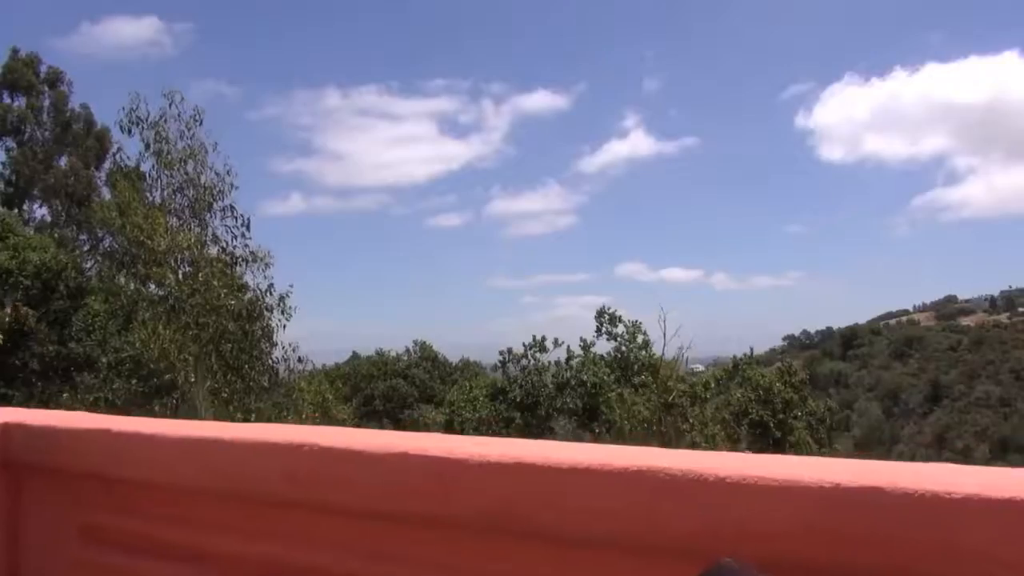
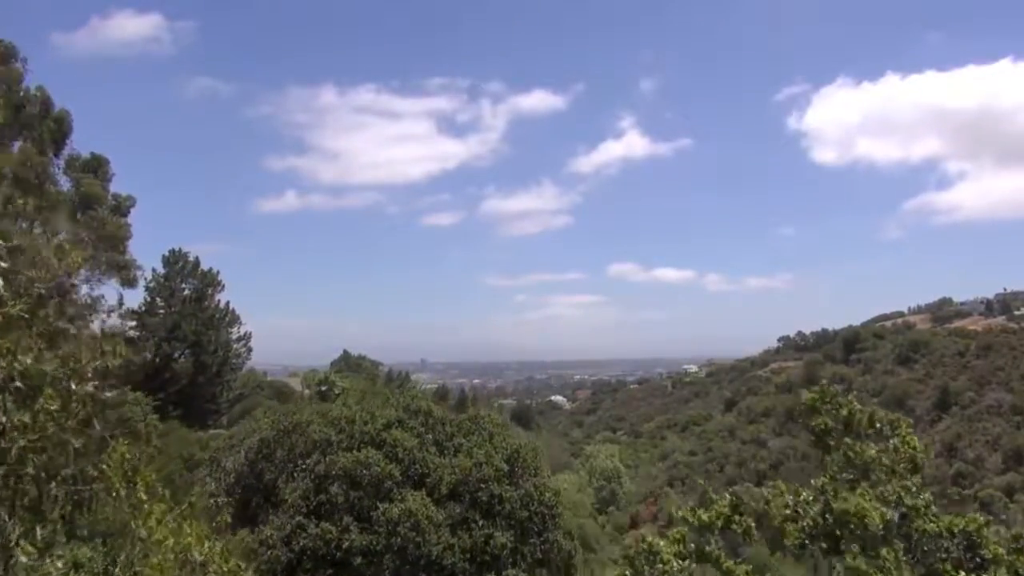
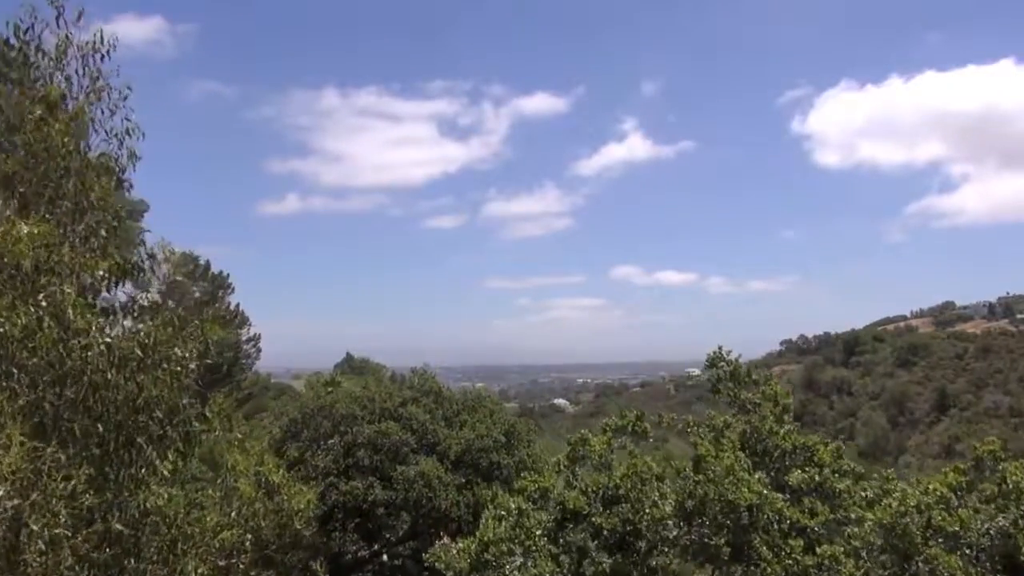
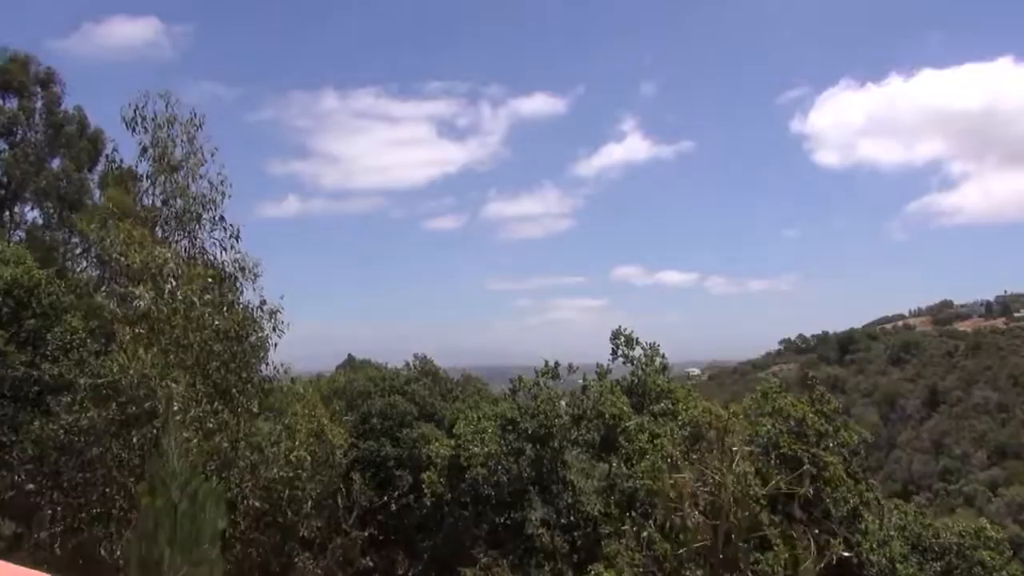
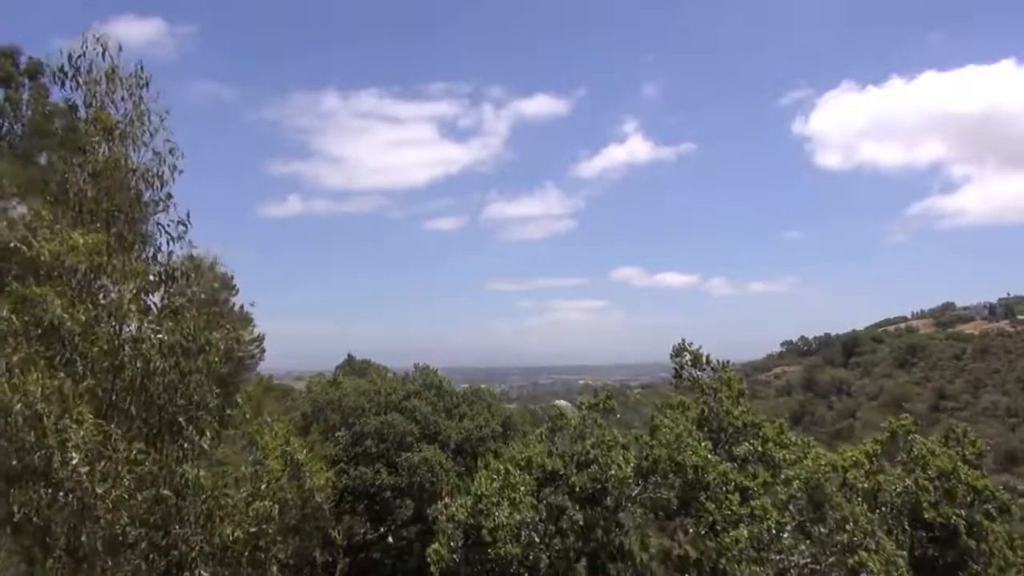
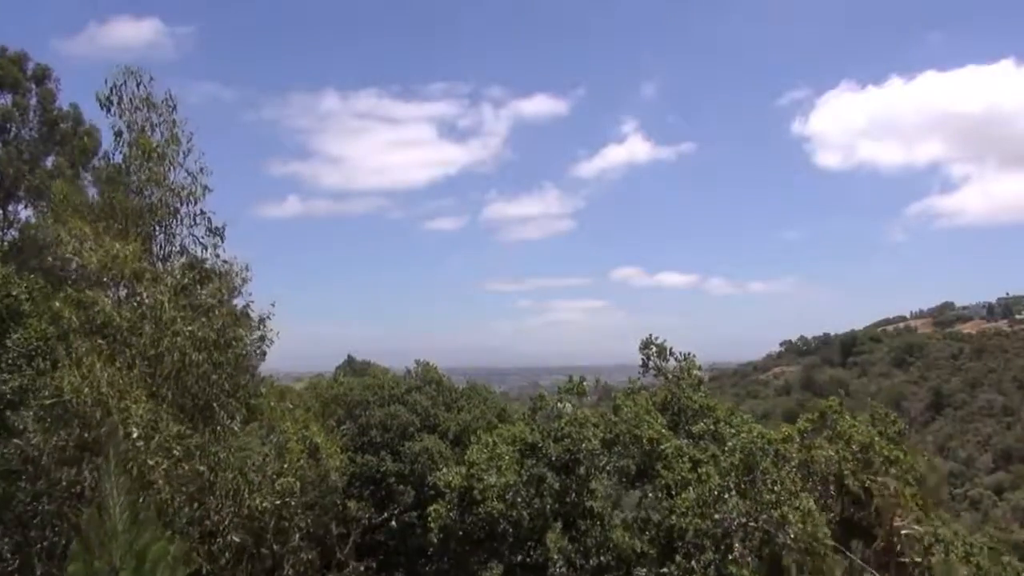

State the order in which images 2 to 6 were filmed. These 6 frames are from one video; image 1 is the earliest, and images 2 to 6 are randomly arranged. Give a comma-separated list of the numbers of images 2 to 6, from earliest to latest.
4, 6, 5, 3, 2
